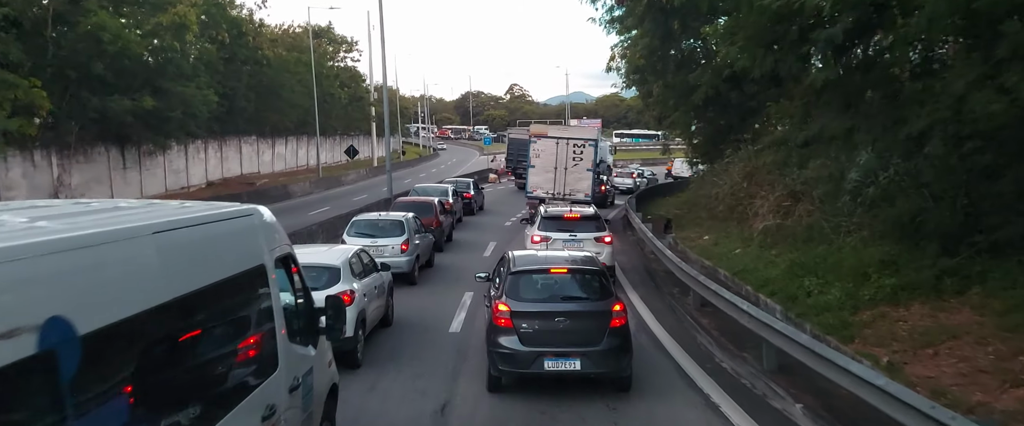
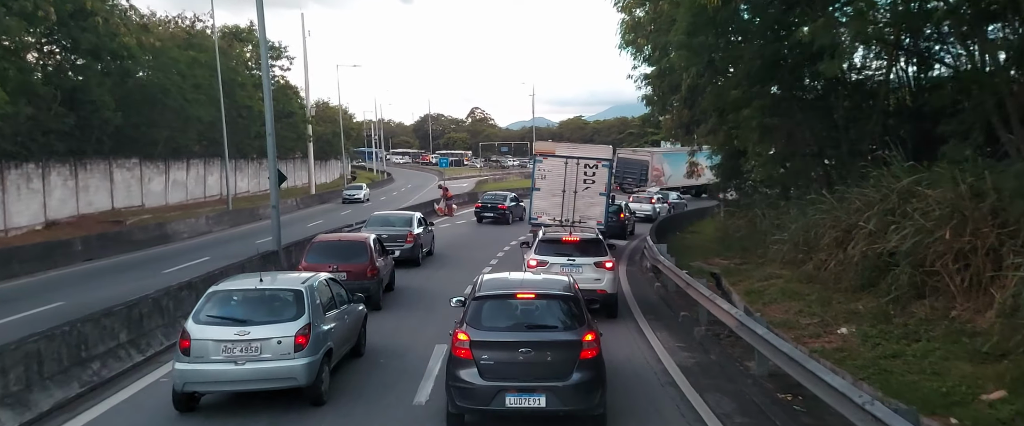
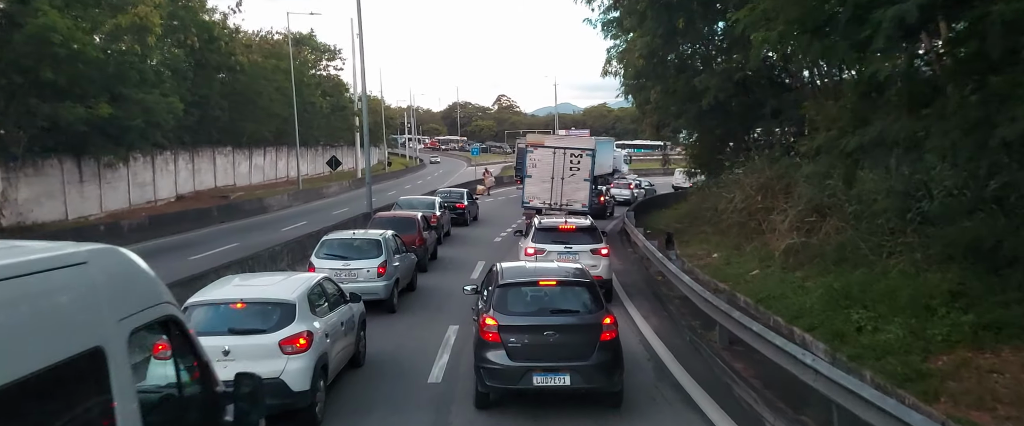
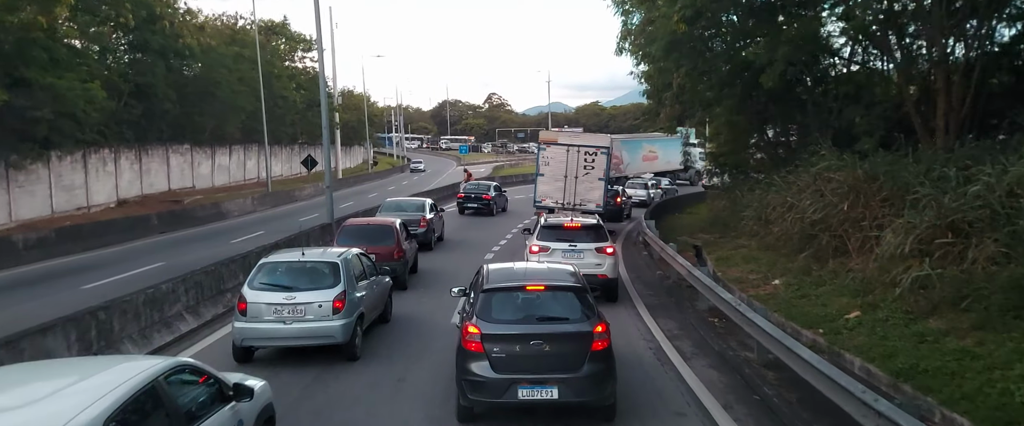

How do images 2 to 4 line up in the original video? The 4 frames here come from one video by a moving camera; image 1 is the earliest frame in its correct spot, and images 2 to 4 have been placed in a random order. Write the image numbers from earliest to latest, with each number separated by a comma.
3, 4, 2
